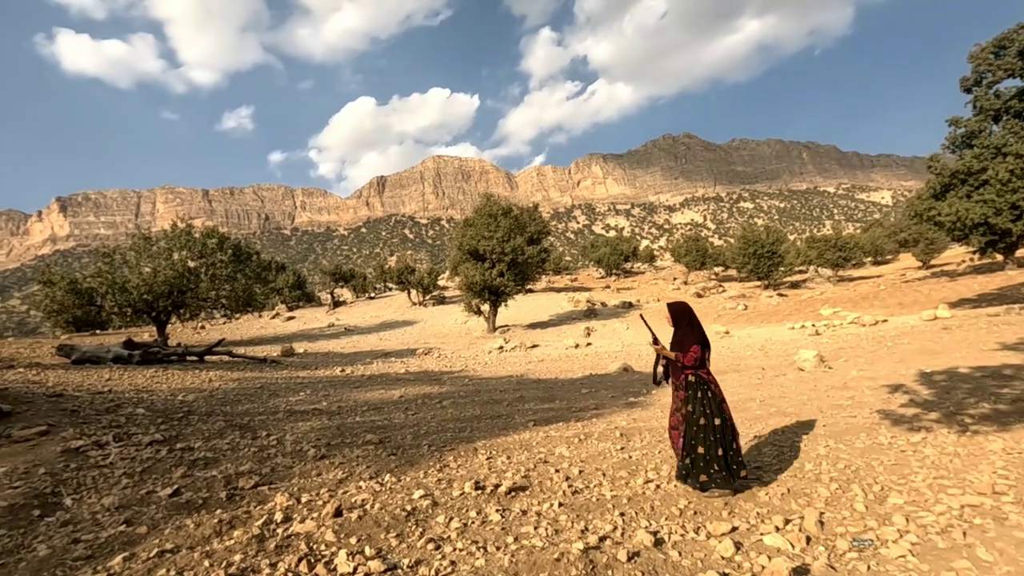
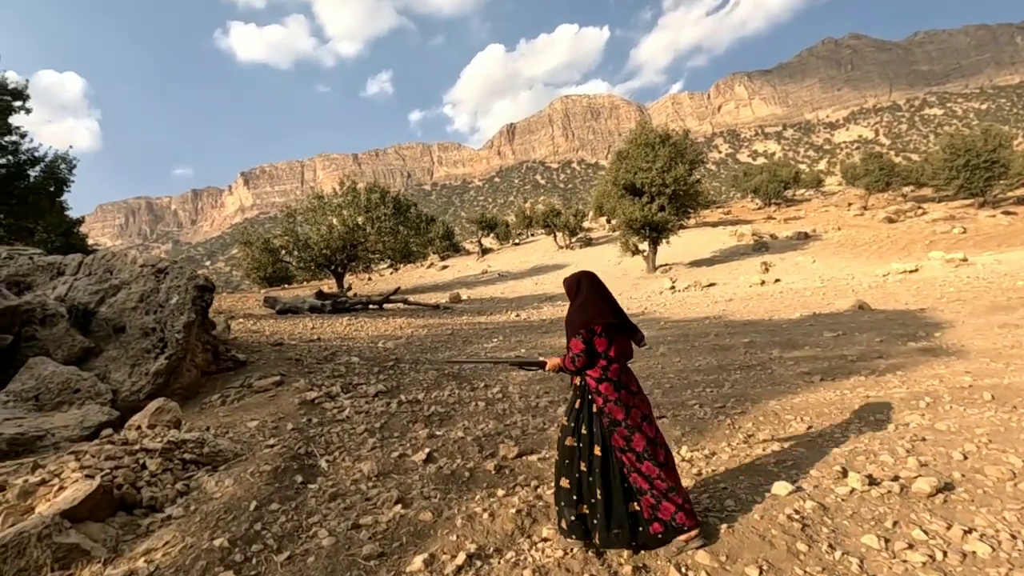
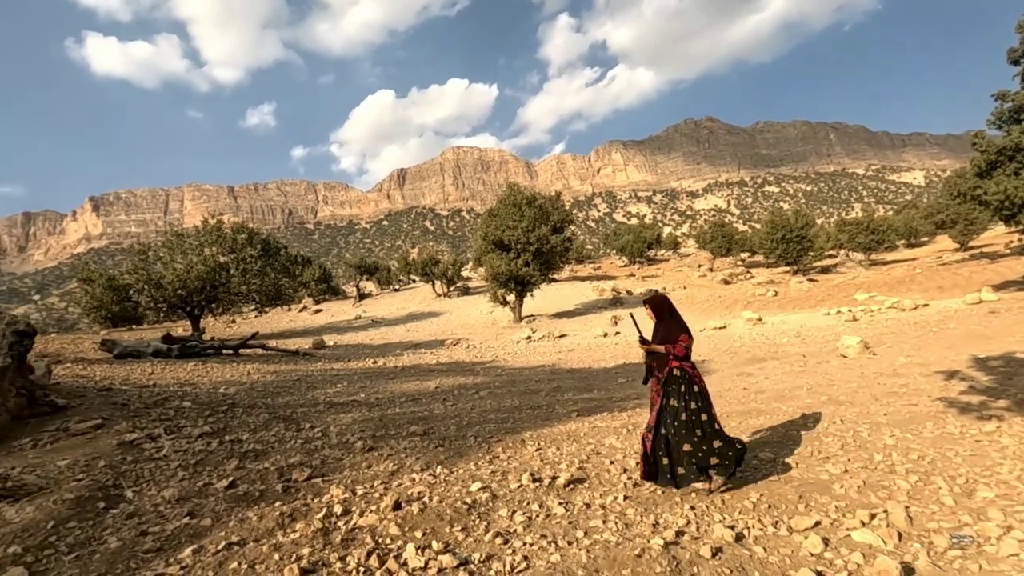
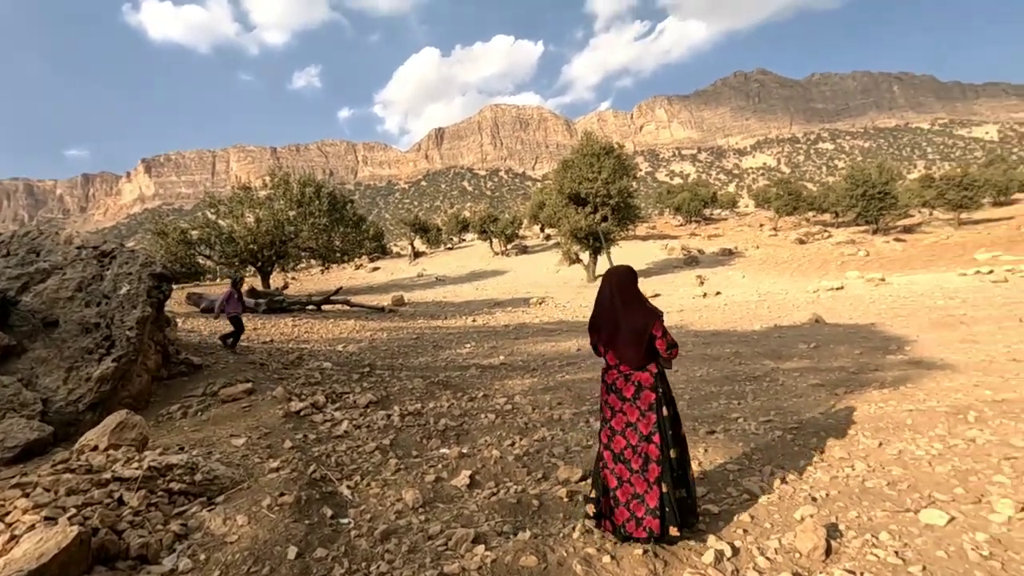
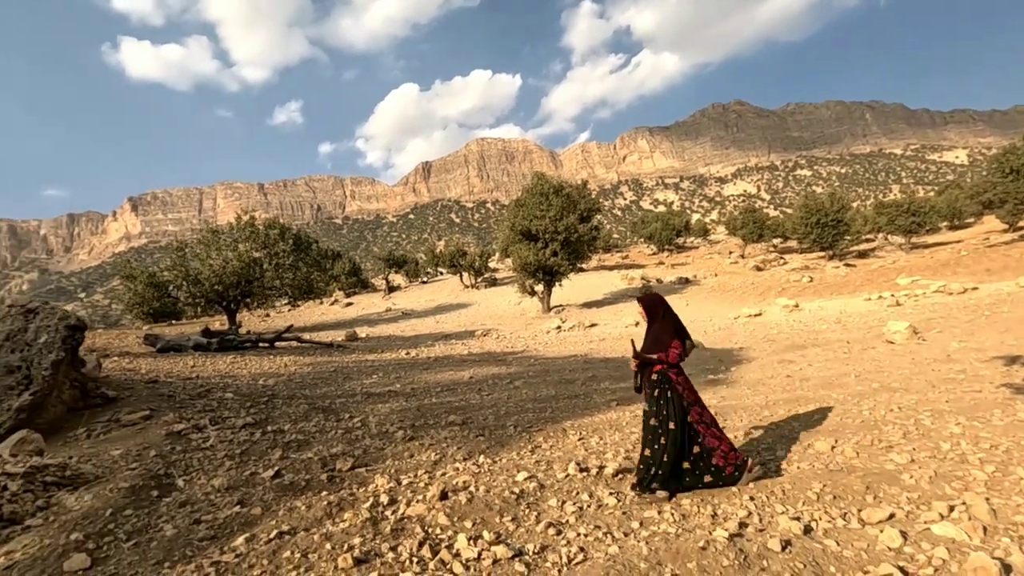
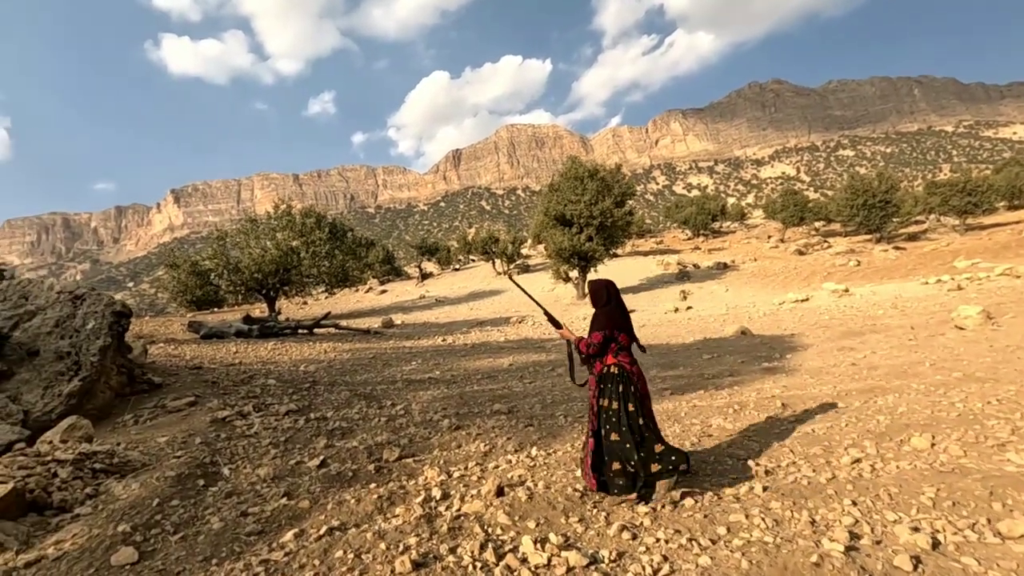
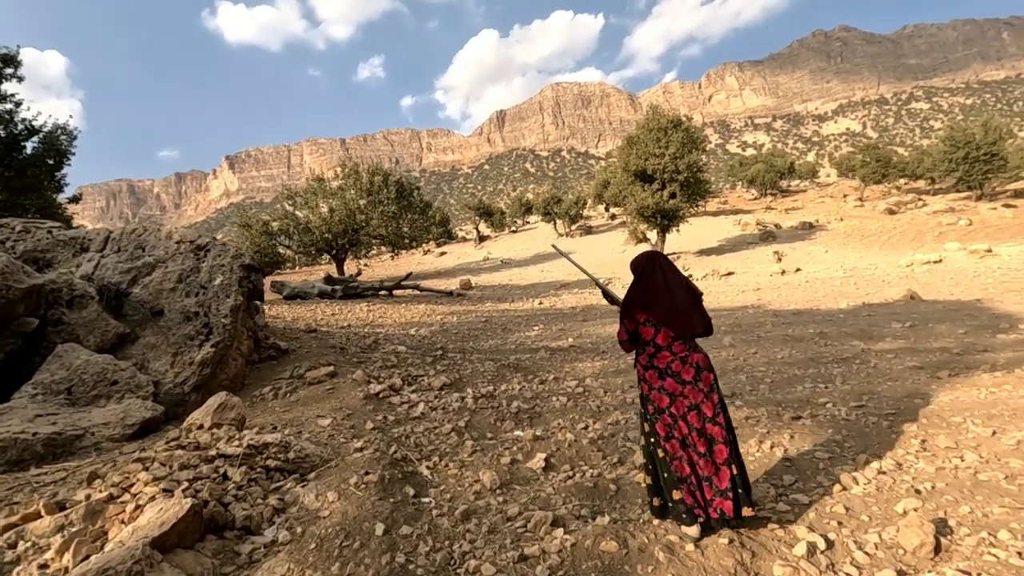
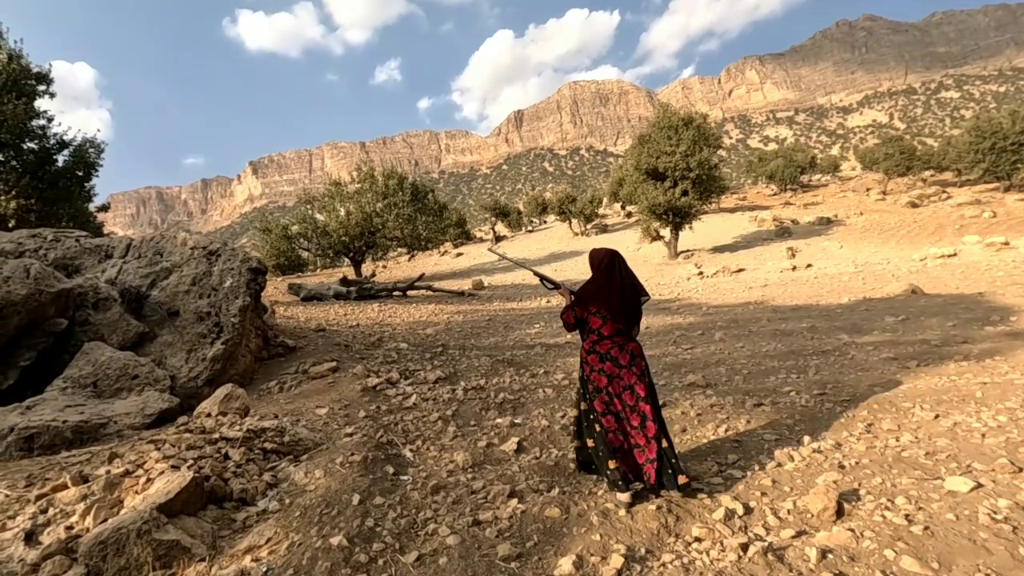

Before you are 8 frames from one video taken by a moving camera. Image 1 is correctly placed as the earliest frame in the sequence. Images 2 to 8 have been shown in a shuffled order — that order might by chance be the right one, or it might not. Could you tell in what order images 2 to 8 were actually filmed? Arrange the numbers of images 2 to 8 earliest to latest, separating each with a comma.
3, 5, 6, 2, 8, 7, 4
